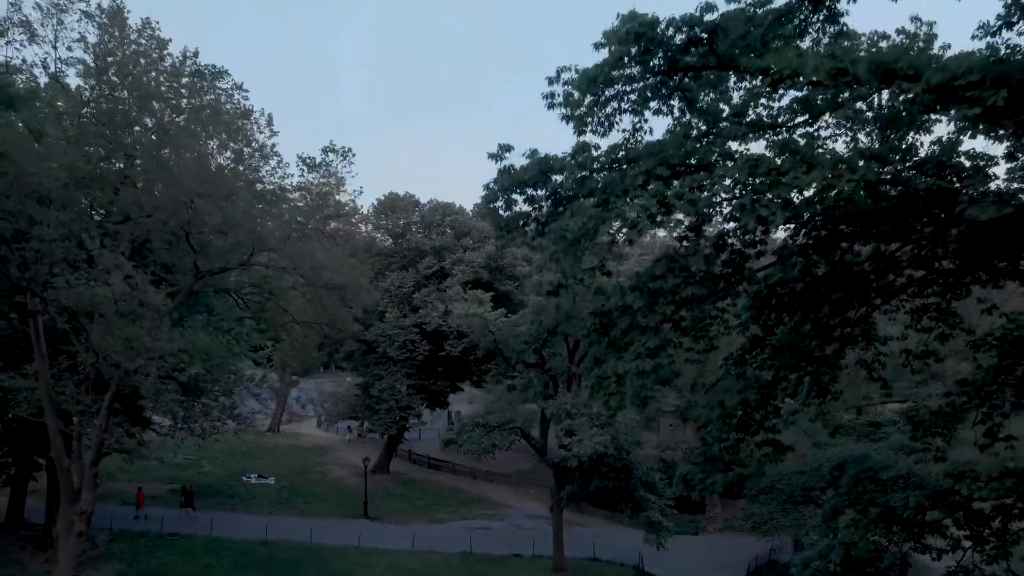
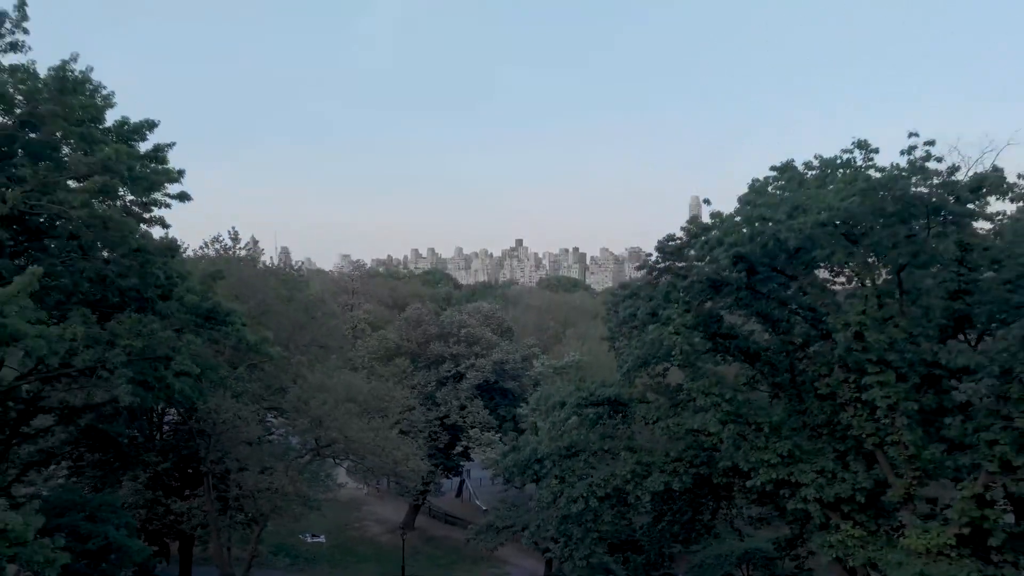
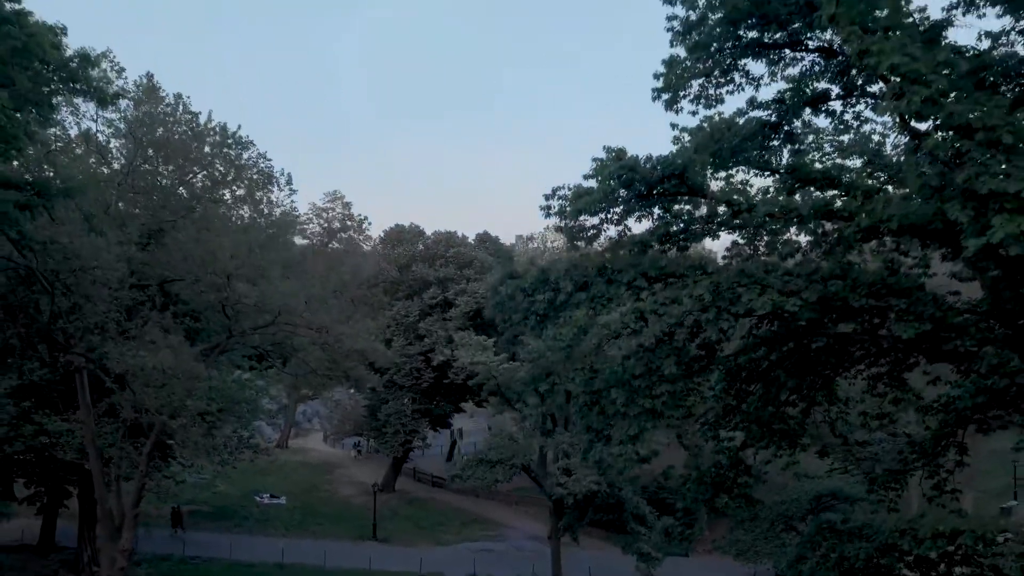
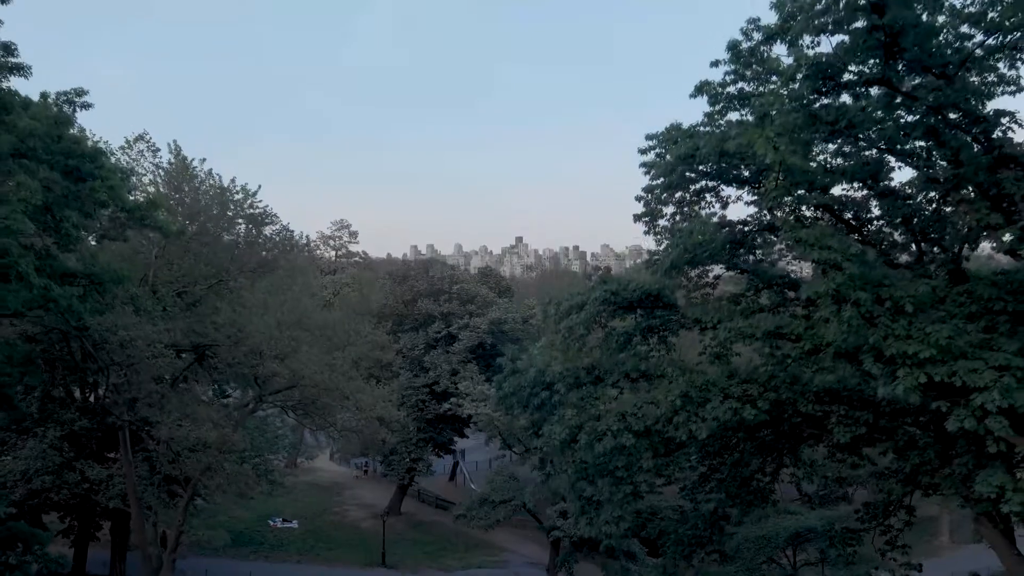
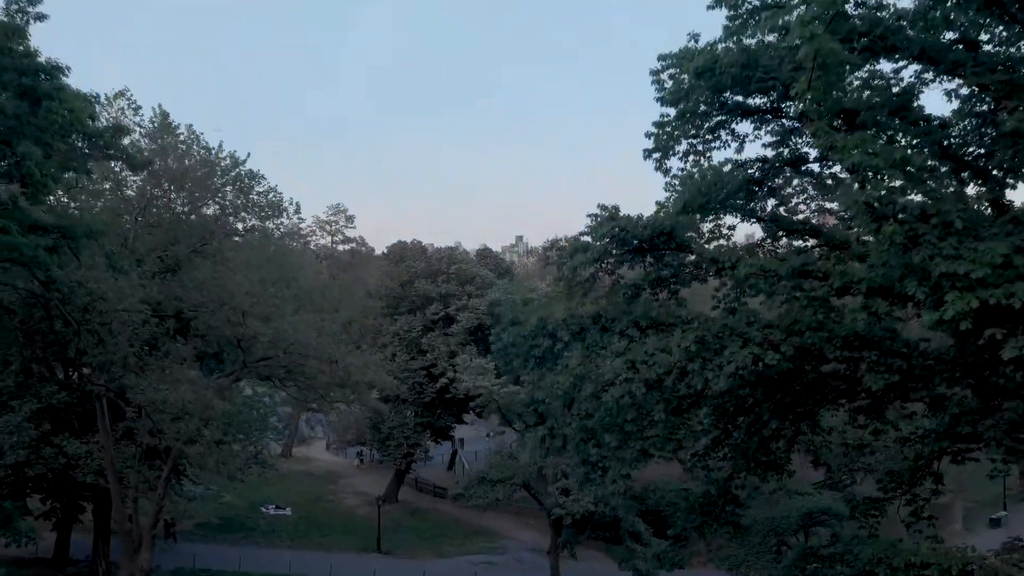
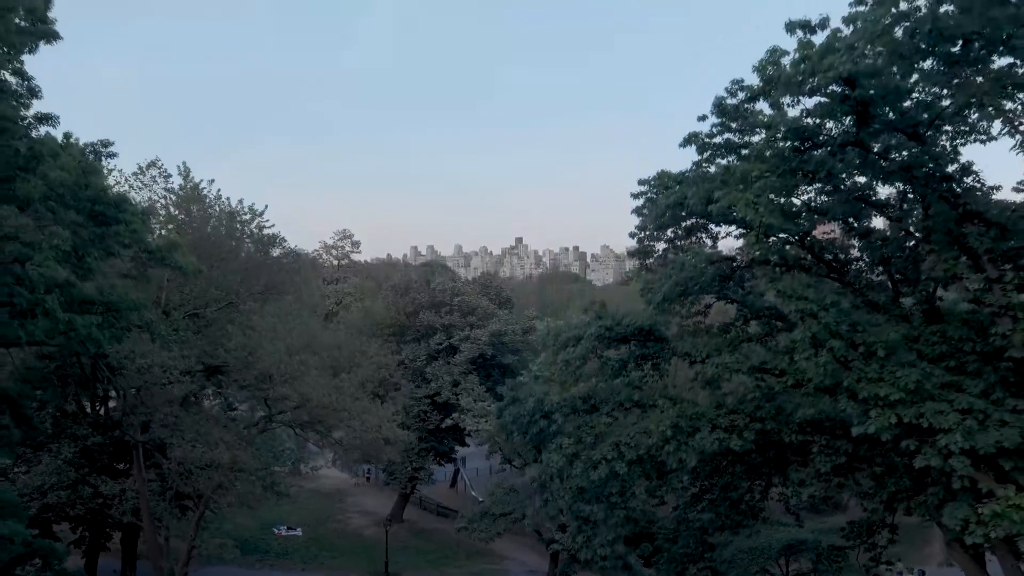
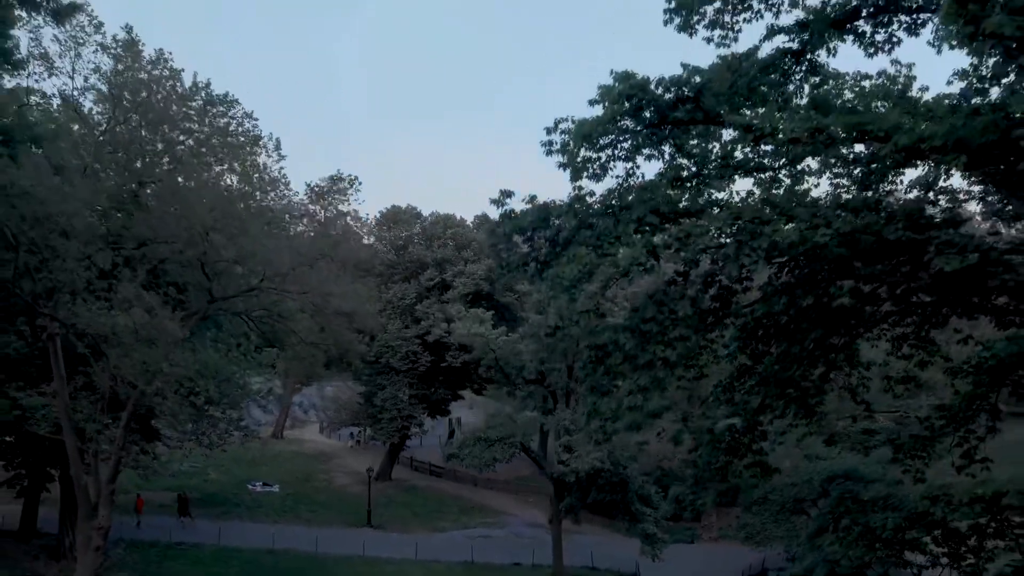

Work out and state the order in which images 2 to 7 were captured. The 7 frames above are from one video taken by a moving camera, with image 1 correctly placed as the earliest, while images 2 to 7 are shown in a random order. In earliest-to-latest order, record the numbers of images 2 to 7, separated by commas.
7, 3, 5, 4, 6, 2
